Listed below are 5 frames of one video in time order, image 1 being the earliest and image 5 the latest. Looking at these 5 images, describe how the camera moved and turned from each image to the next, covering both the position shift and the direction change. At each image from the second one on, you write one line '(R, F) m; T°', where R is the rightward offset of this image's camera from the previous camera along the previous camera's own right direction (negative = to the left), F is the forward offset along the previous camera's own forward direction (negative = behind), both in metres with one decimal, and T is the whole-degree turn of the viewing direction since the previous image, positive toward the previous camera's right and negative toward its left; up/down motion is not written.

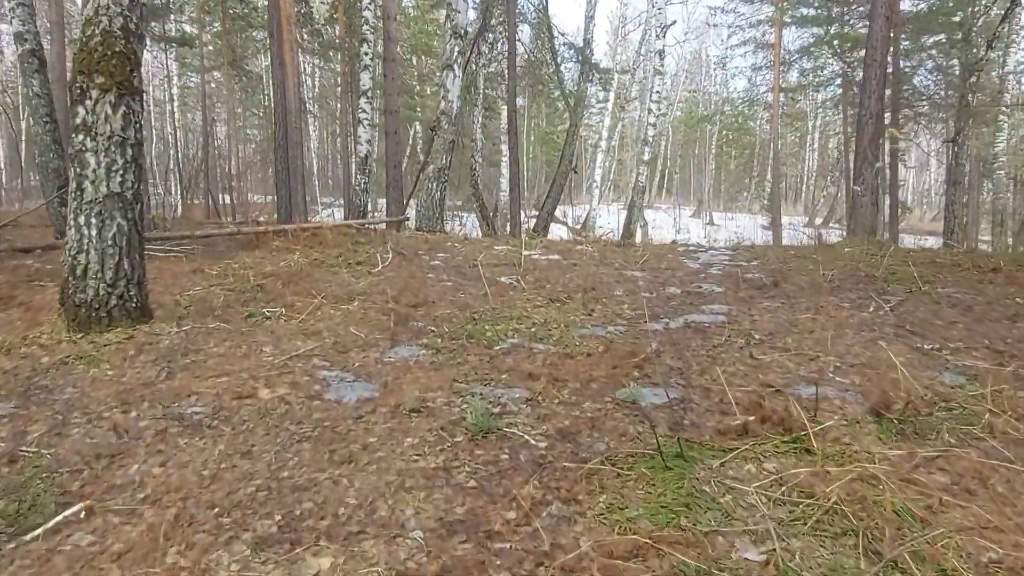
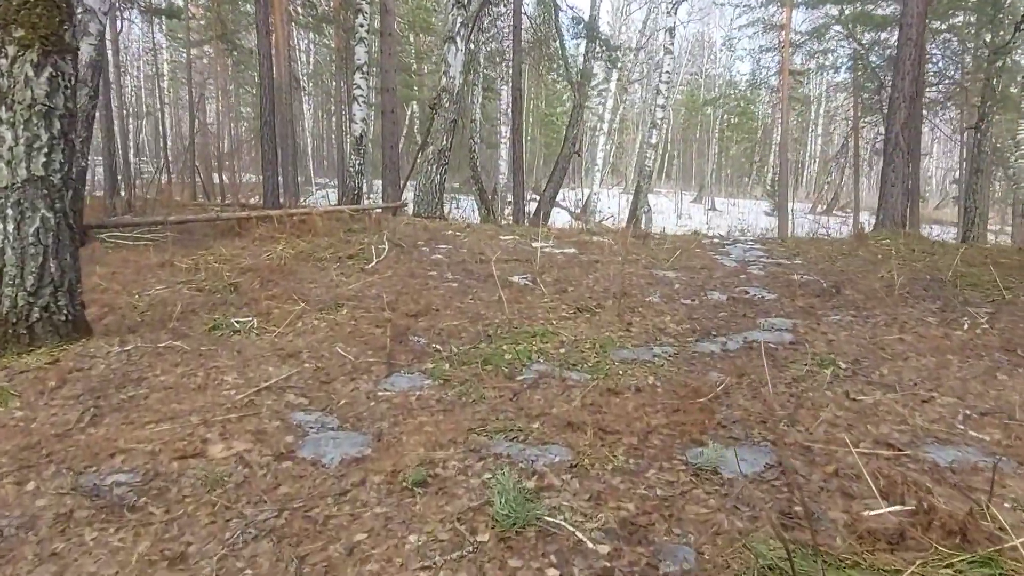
(-0.1, +0.8) m; 0°
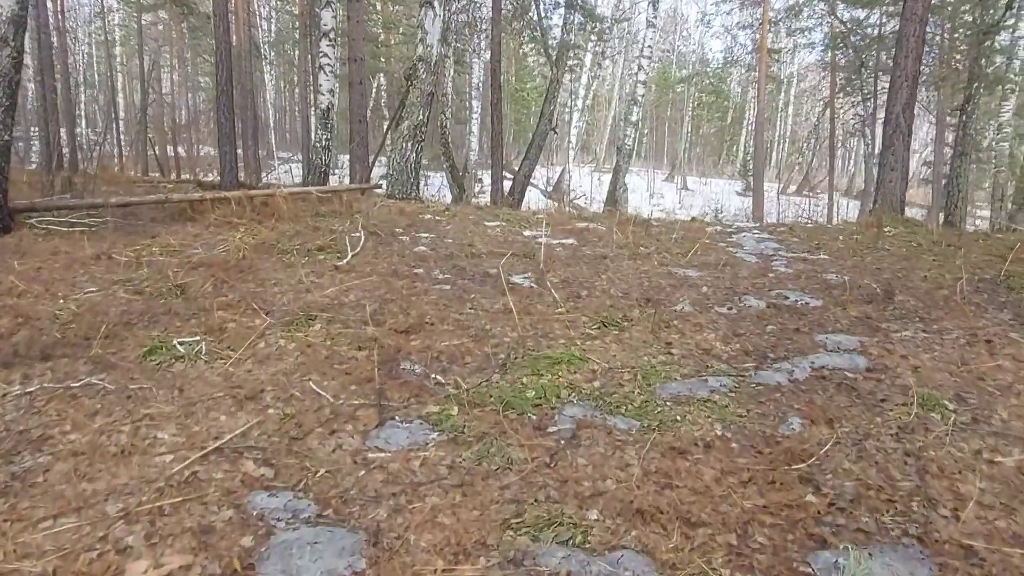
(-0.2, +0.7) m; +3°
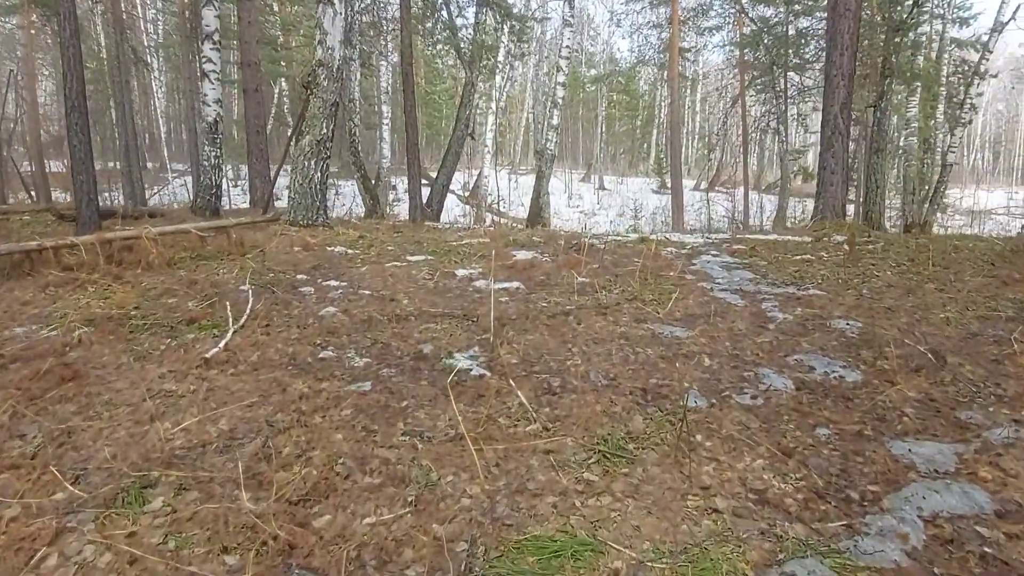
(-0.1, +1.1) m; +7°
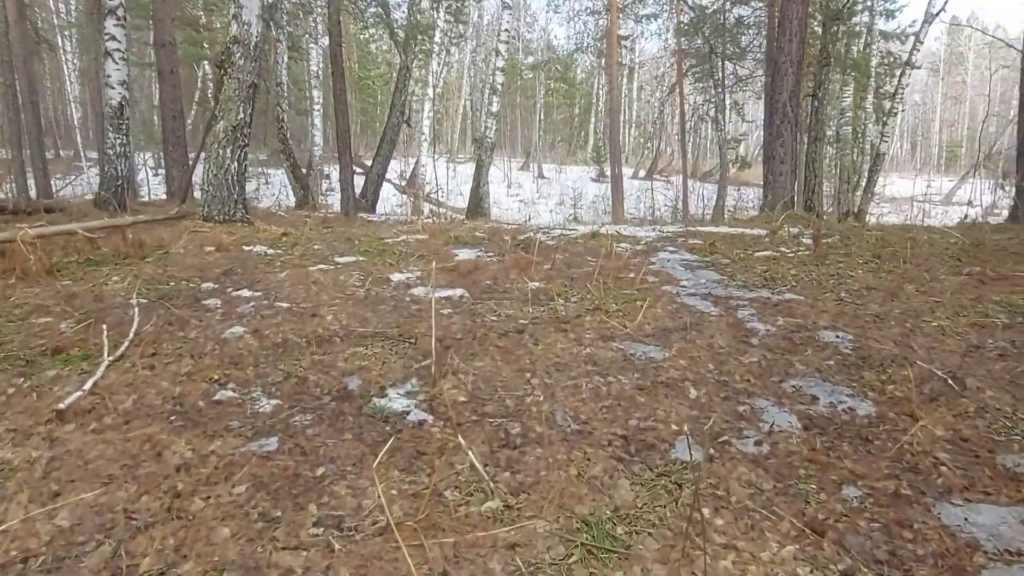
(0.0, +0.6) m; +5°
